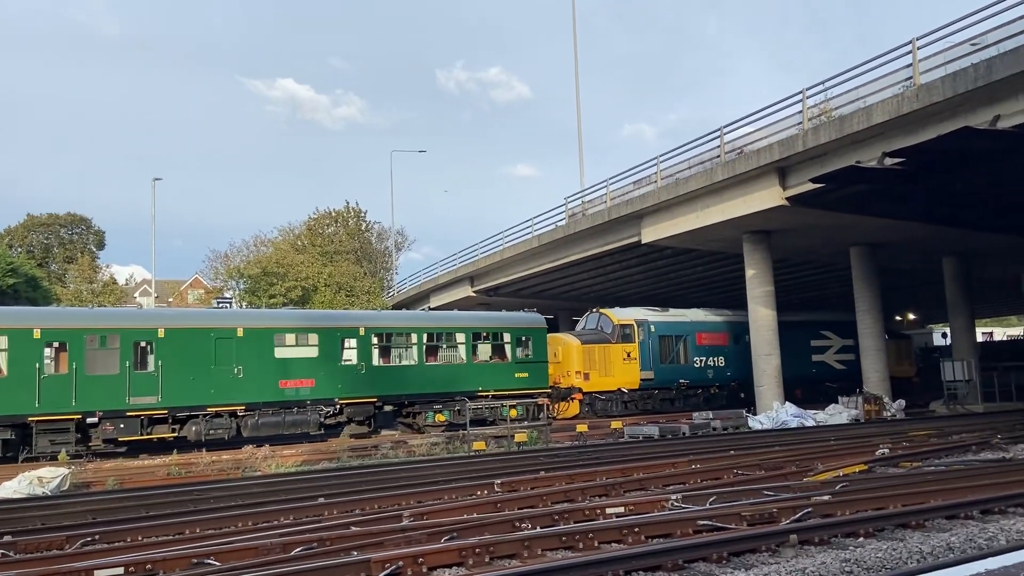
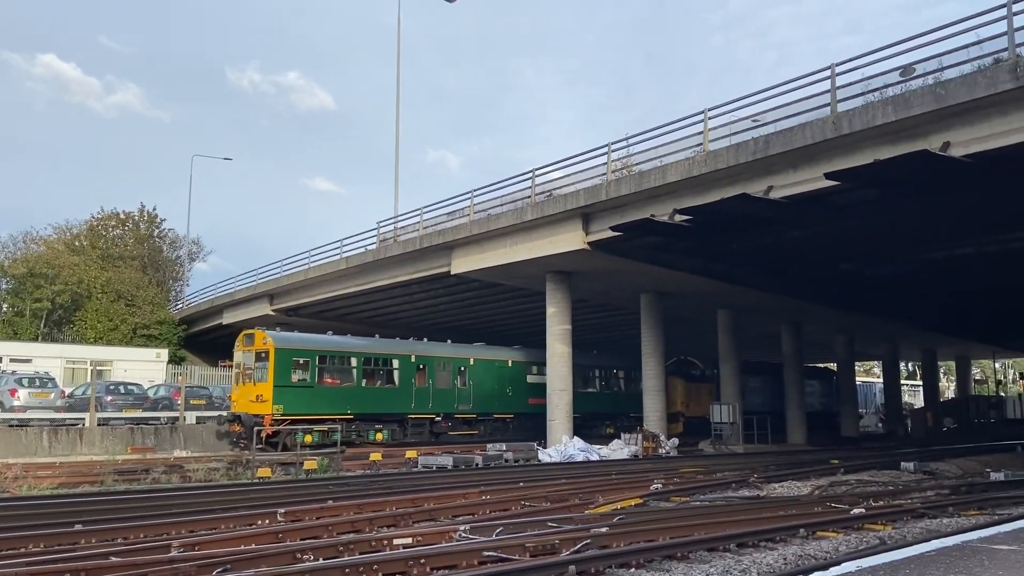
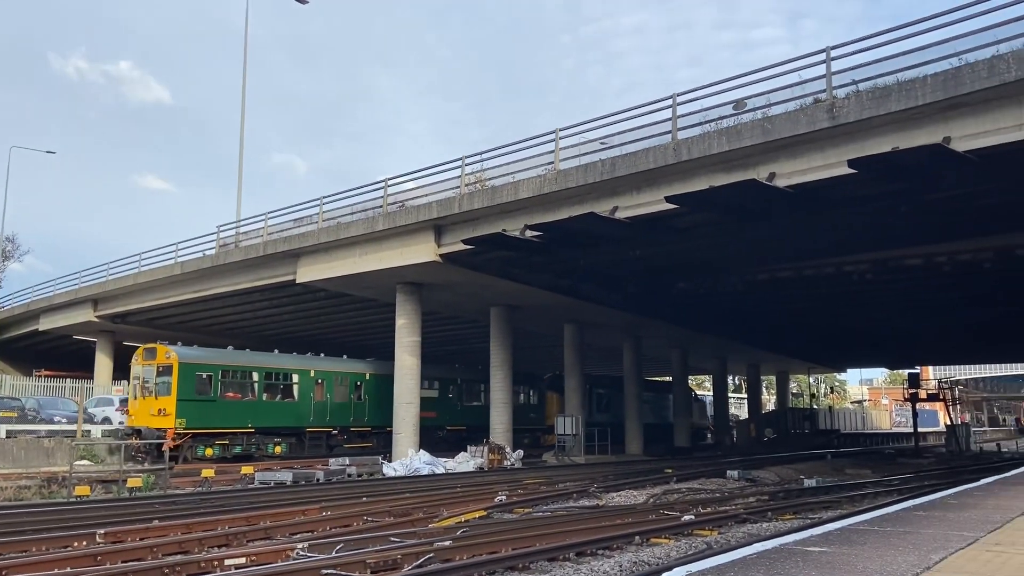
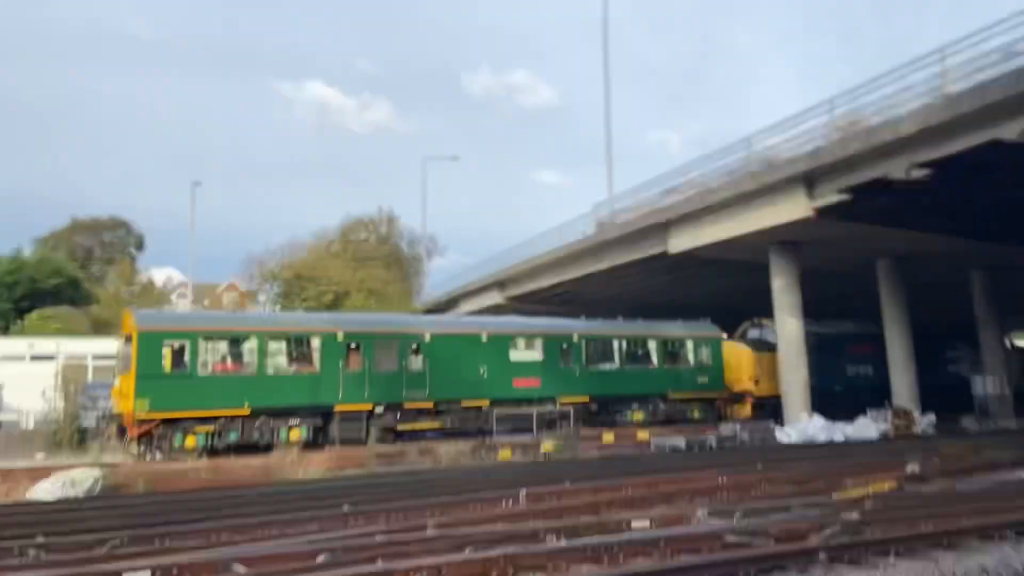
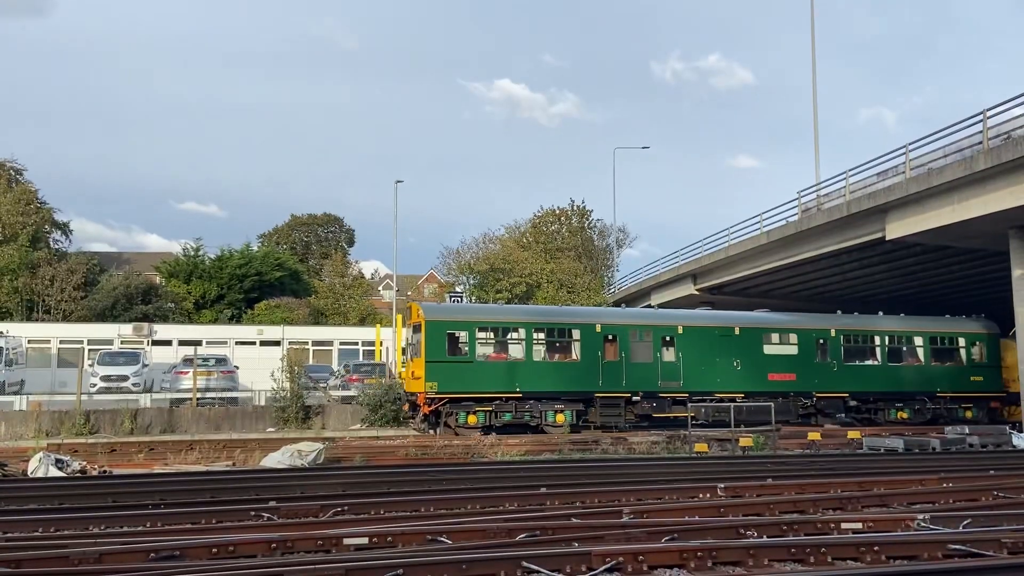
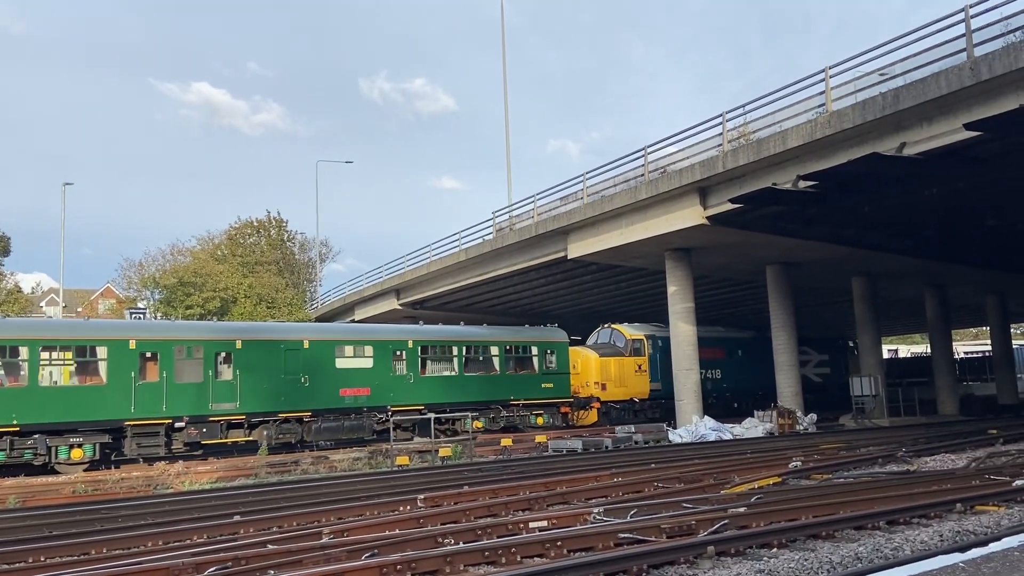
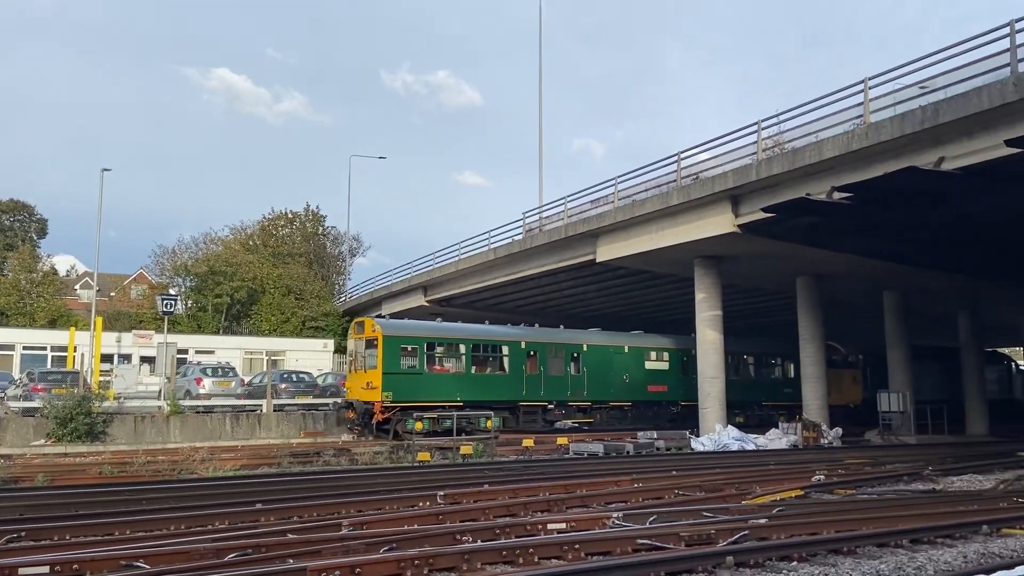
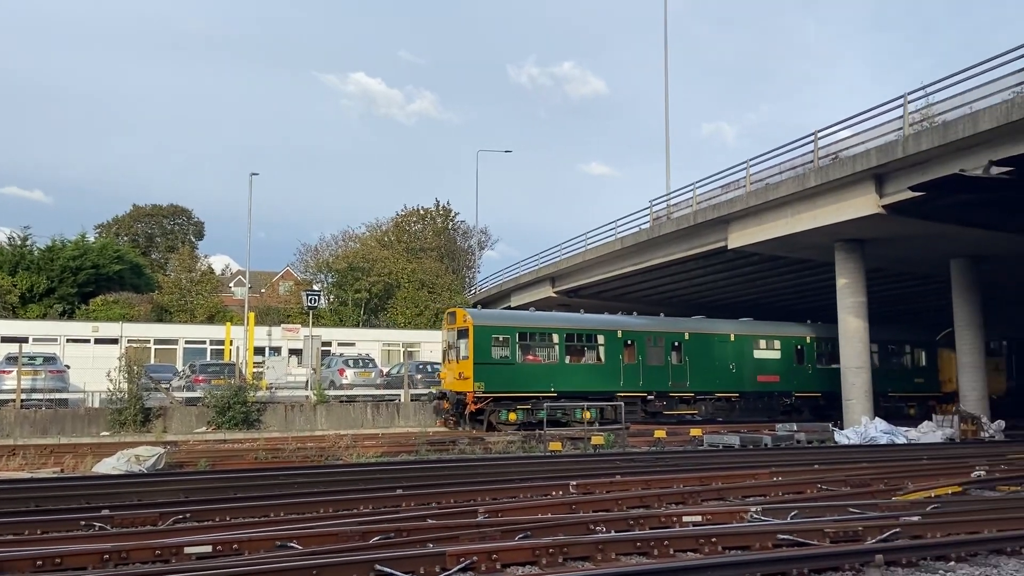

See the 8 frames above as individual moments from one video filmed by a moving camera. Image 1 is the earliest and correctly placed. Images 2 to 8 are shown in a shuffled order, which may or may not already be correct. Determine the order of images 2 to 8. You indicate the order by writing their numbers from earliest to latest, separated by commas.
6, 4, 5, 8, 7, 2, 3
